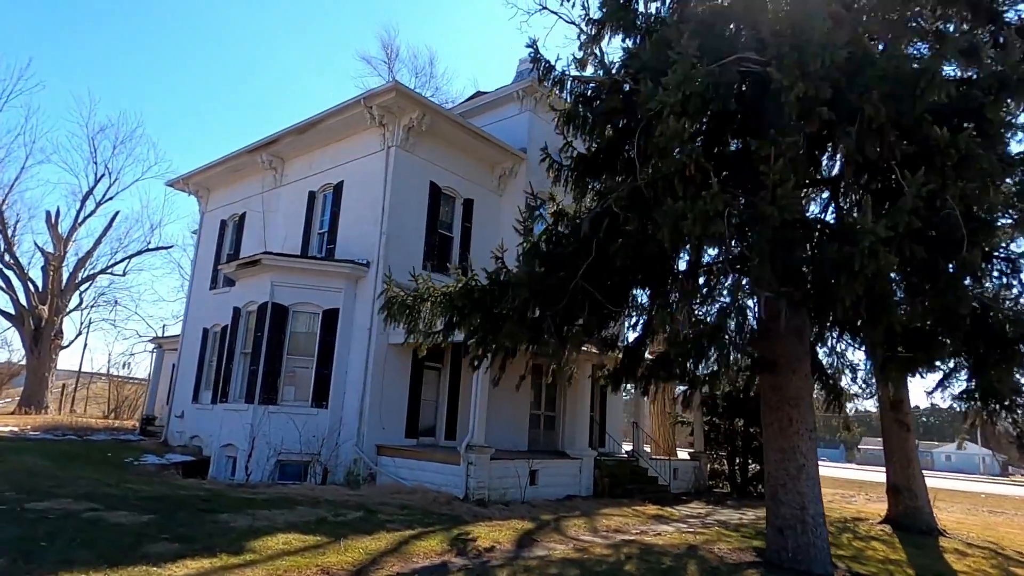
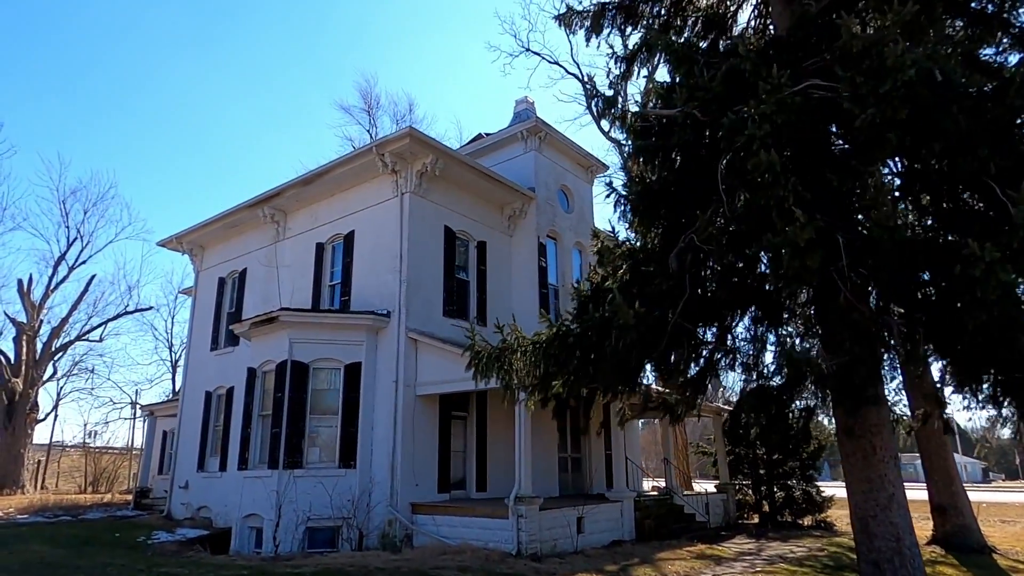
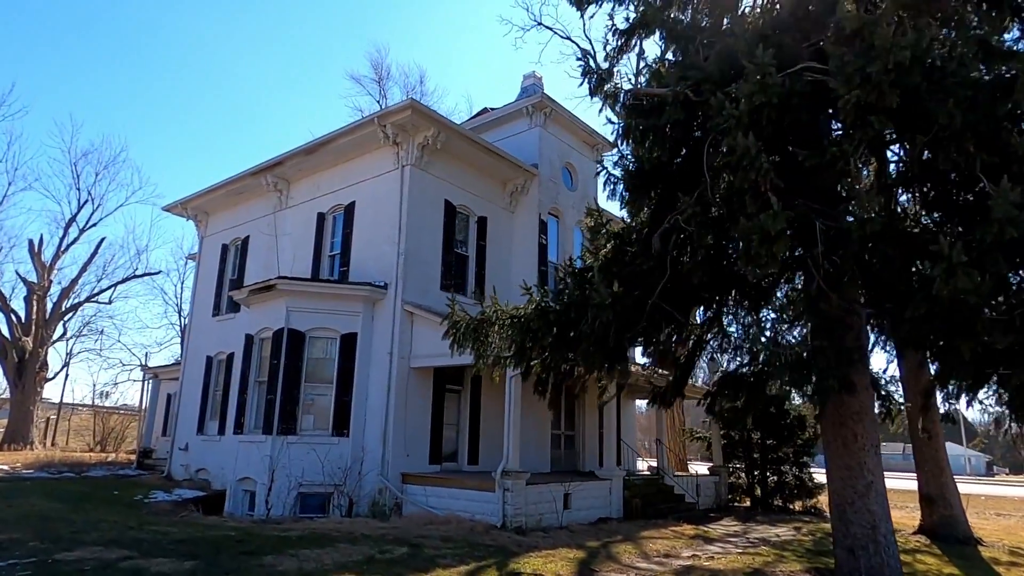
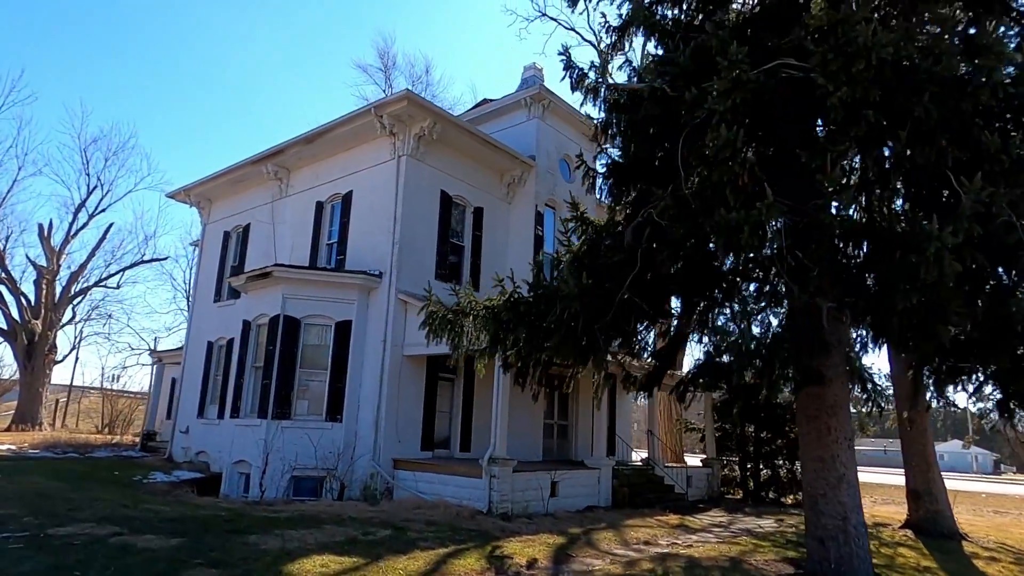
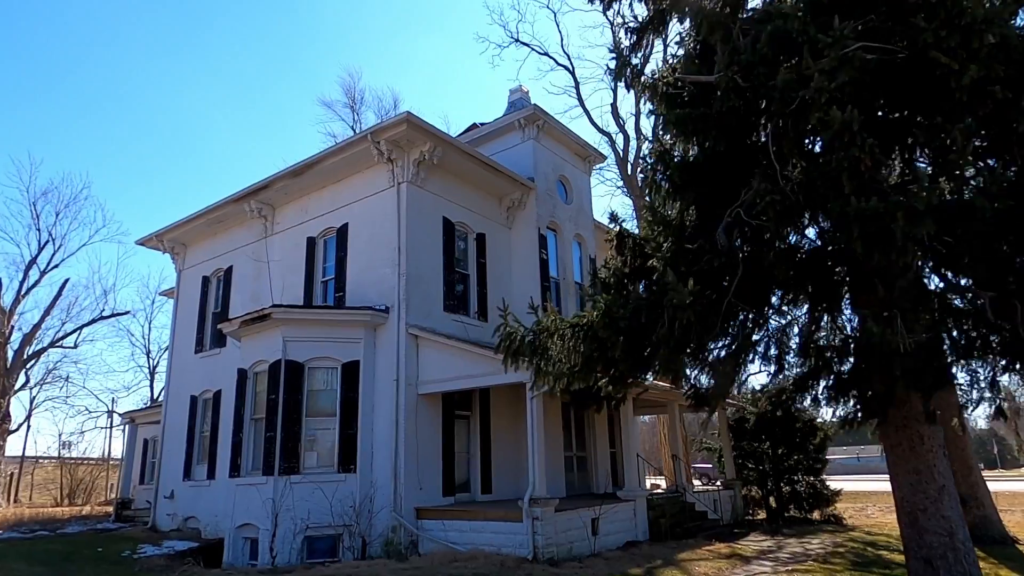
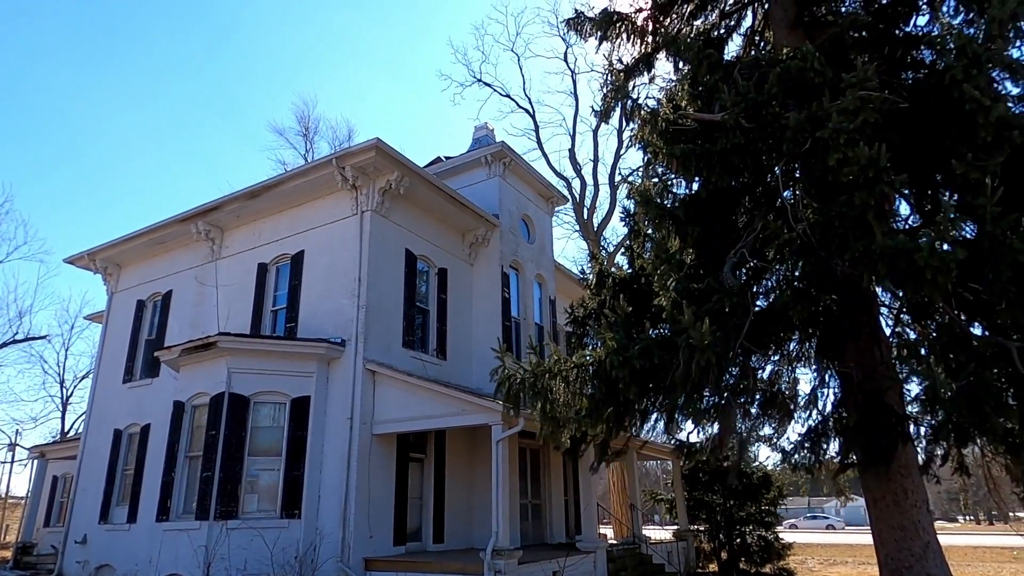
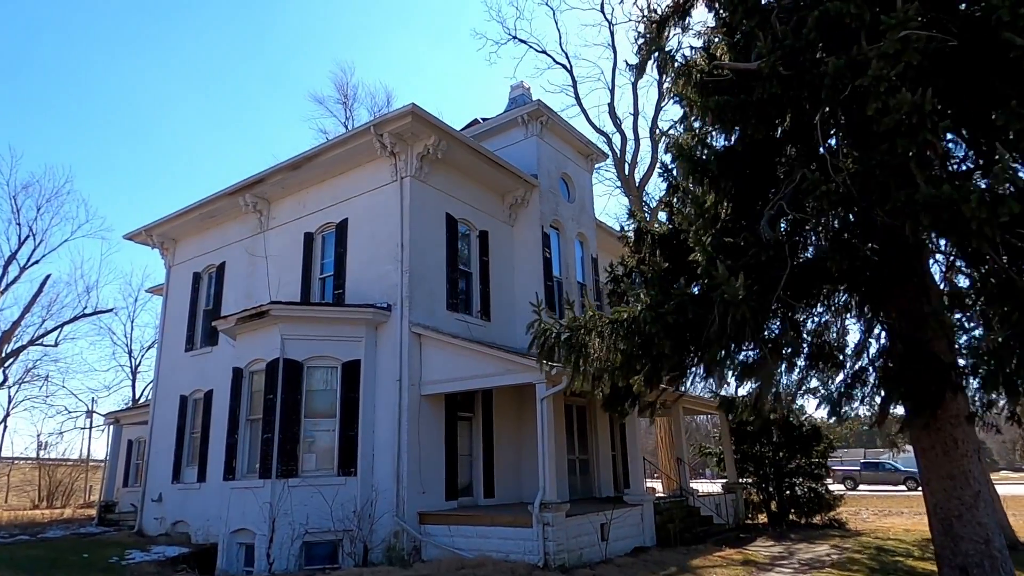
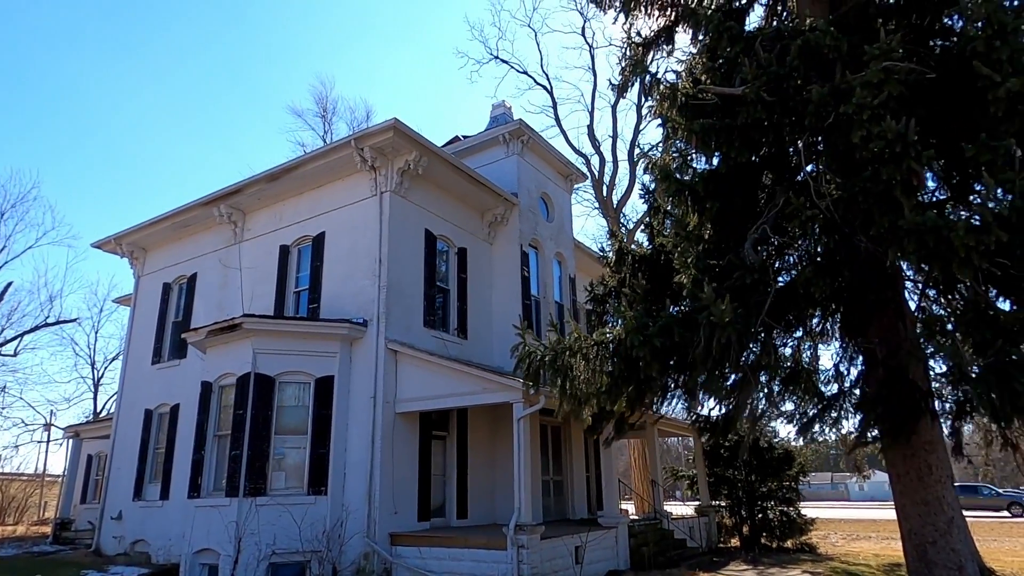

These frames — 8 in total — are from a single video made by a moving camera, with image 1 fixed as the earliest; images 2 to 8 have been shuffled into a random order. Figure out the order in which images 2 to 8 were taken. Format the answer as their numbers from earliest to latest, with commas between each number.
4, 3, 2, 5, 7, 8, 6
